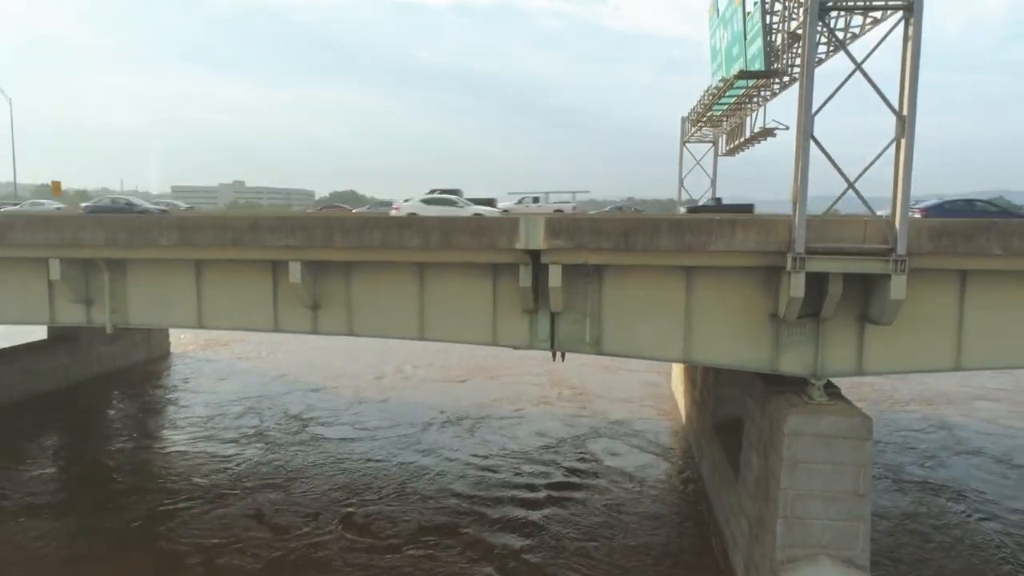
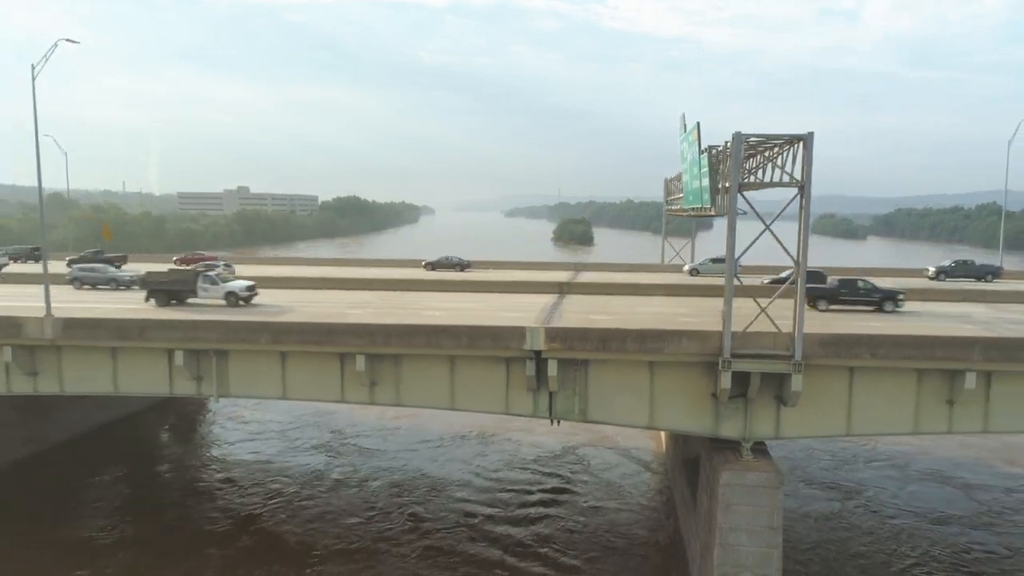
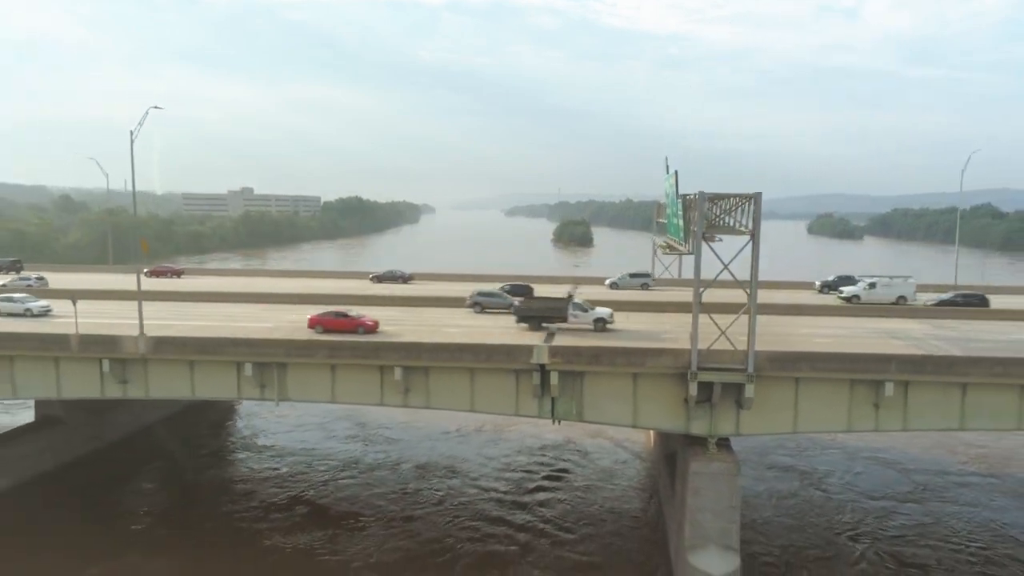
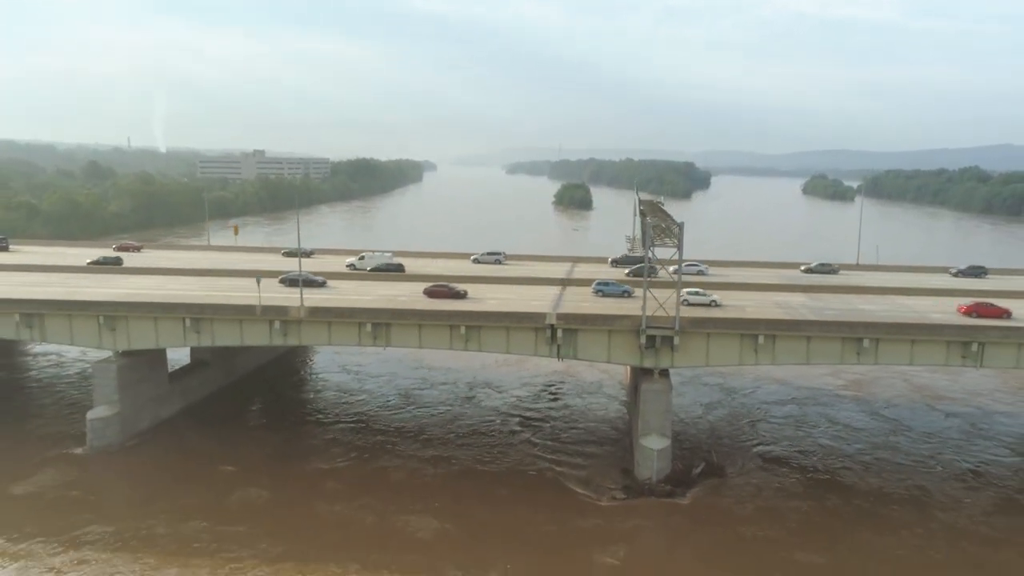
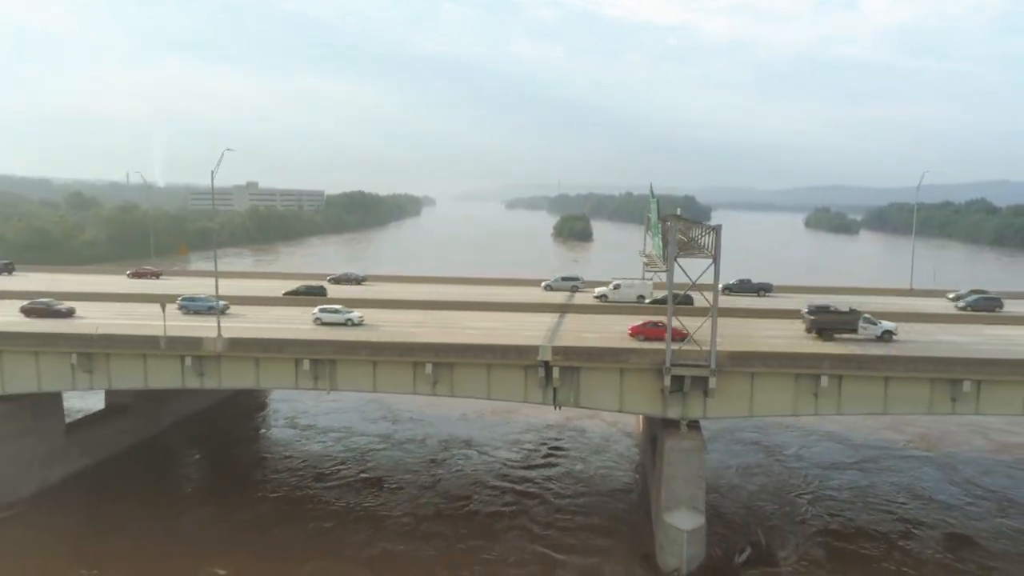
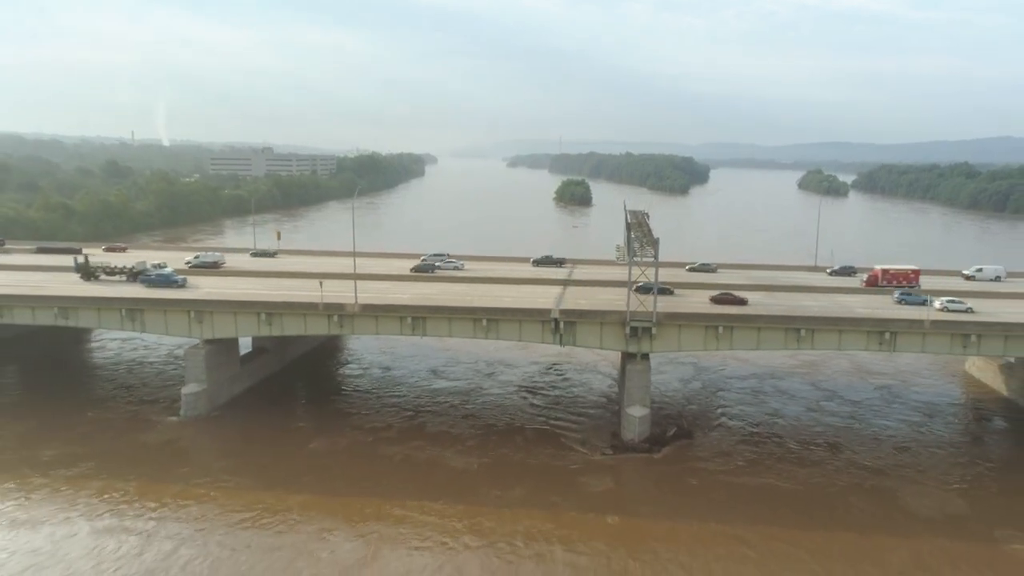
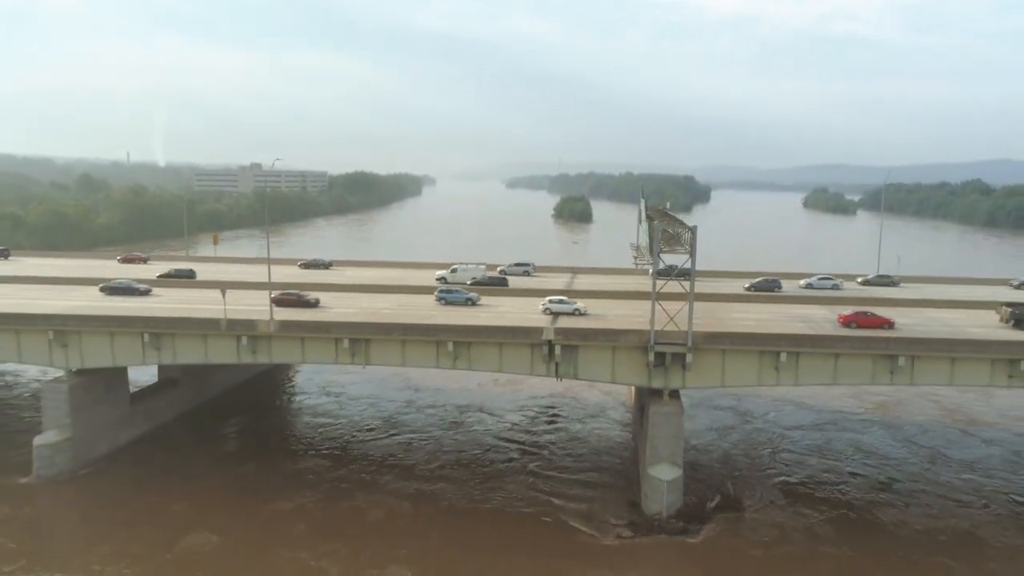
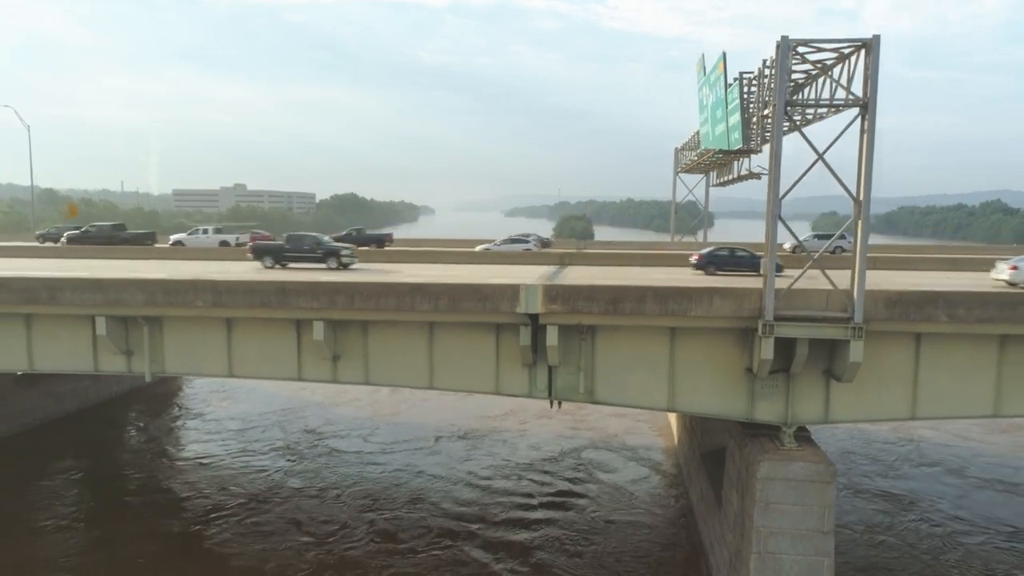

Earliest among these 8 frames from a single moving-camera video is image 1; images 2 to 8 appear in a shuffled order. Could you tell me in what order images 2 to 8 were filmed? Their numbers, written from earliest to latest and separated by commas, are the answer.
8, 2, 3, 5, 7, 4, 6
